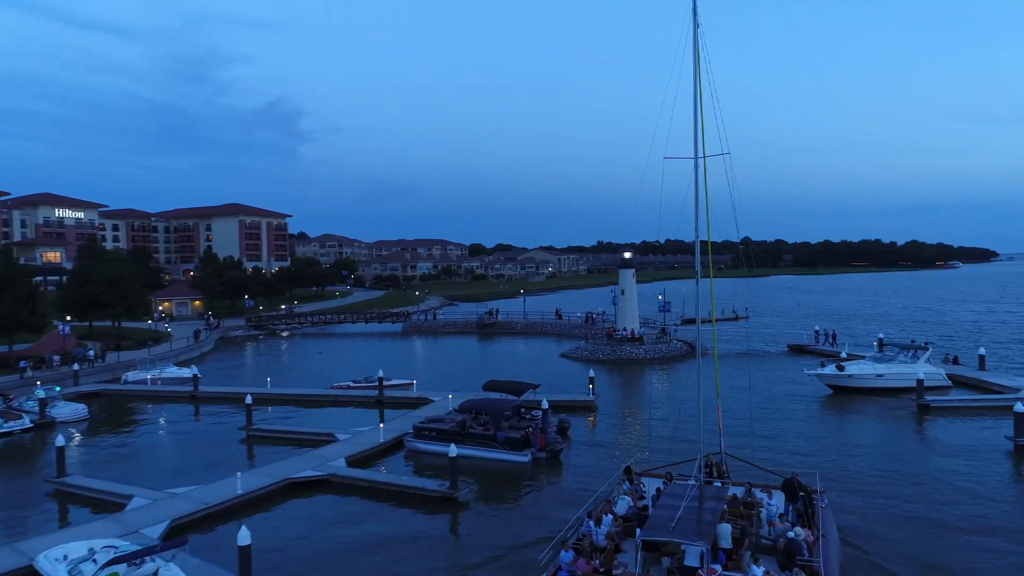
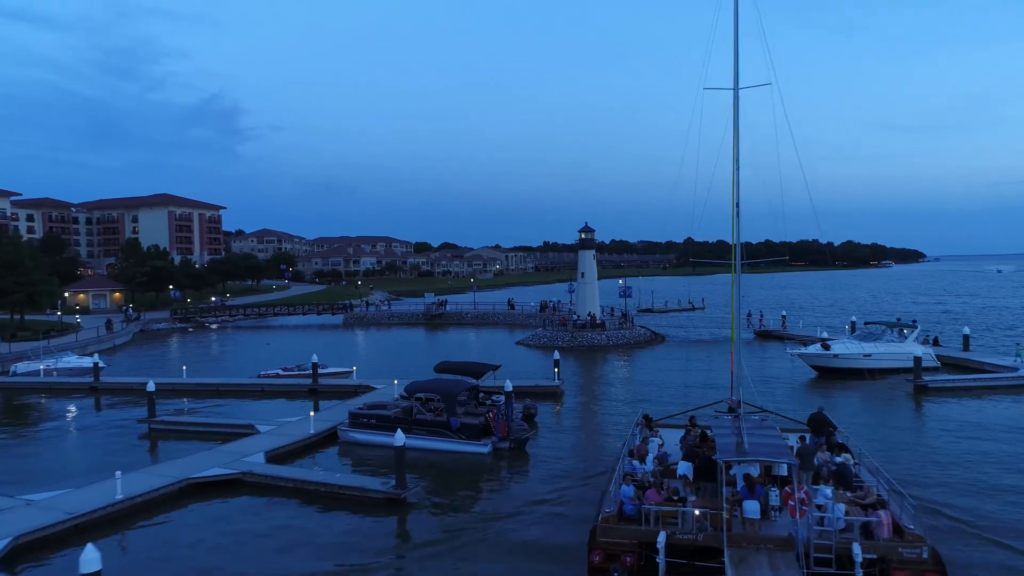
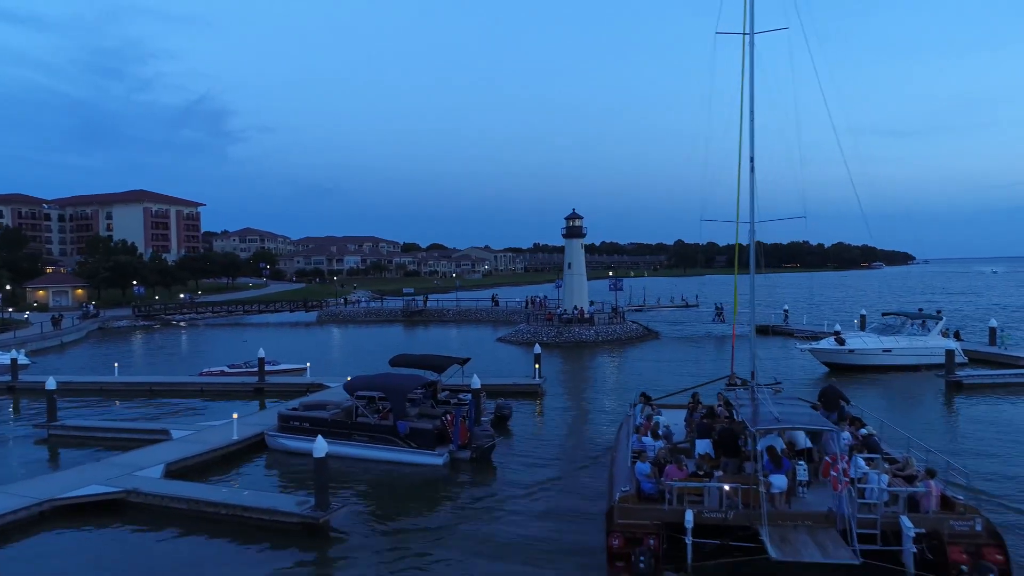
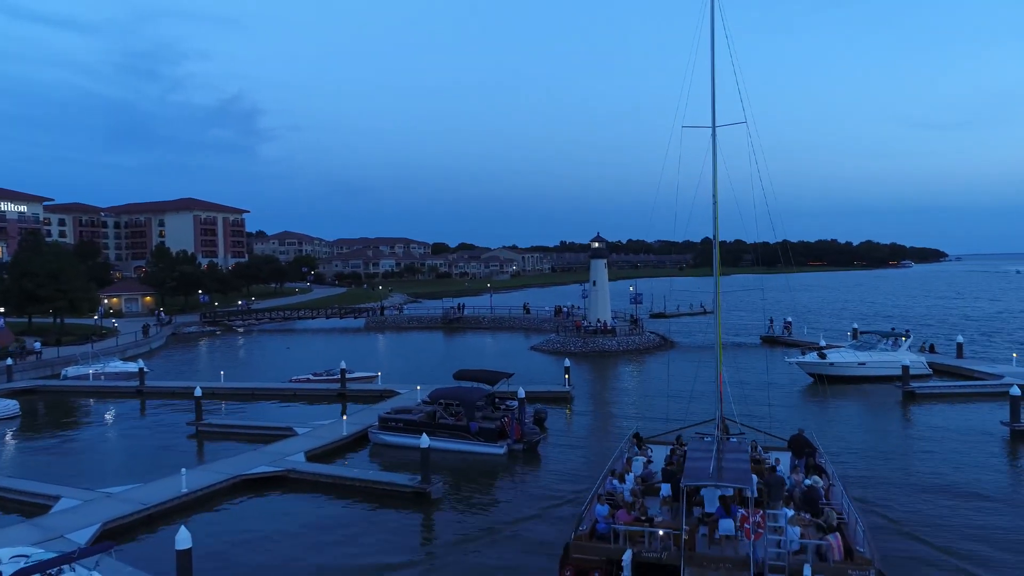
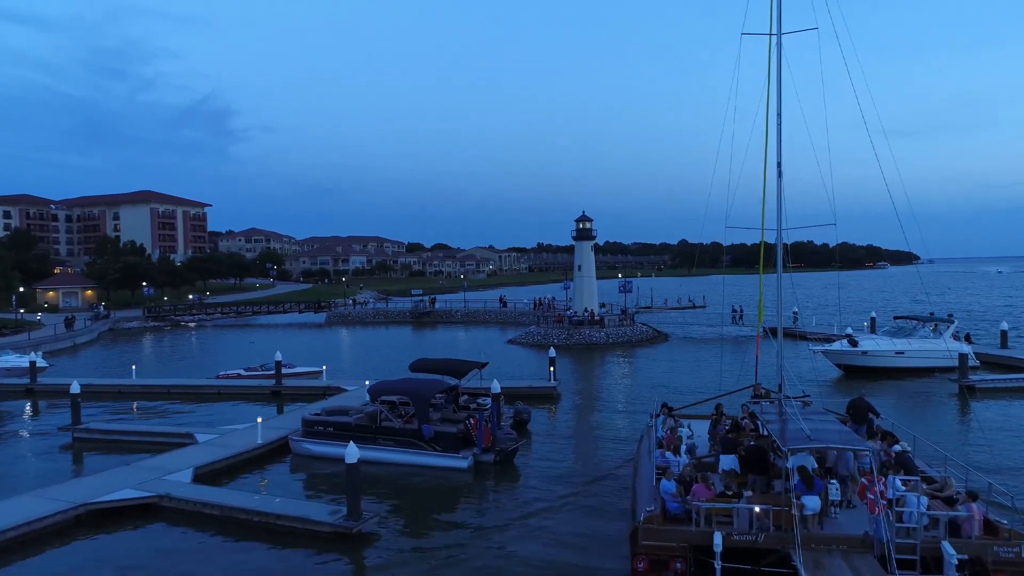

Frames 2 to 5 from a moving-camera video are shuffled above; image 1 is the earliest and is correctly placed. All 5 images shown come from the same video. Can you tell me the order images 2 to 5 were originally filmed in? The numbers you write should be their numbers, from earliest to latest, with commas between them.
4, 2, 5, 3
